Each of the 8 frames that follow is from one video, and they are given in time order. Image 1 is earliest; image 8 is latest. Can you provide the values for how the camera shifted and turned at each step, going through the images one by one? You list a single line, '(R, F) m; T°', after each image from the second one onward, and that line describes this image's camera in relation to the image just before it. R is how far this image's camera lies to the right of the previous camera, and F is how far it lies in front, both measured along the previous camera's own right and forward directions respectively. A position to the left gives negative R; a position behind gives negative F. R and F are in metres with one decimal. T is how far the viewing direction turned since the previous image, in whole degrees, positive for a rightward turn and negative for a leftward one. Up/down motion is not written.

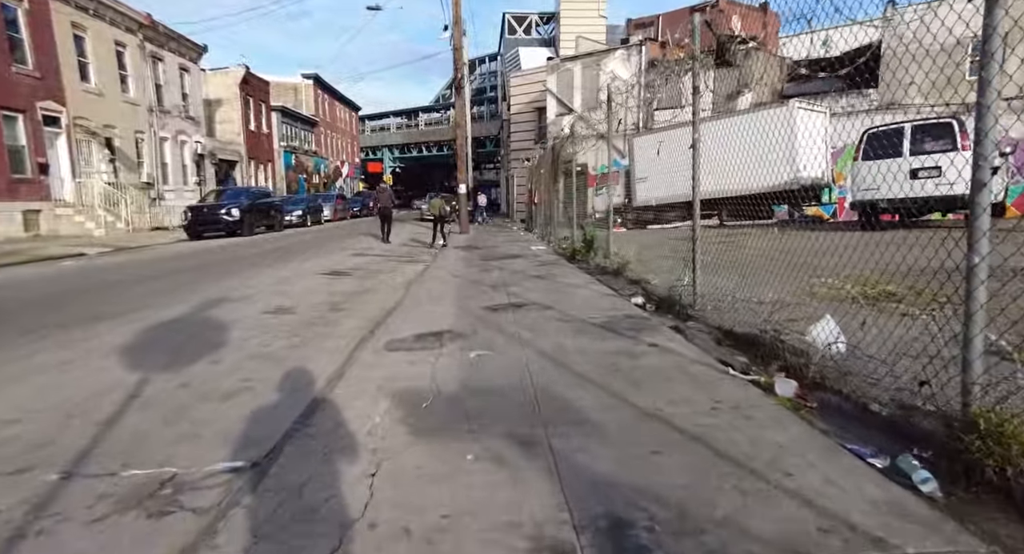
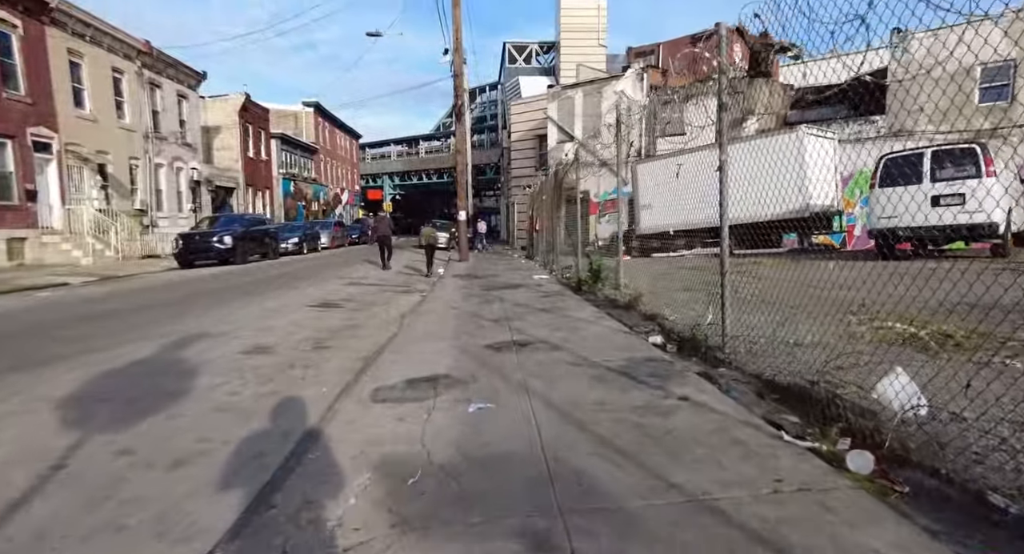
(0.0, +0.6) m; 0°
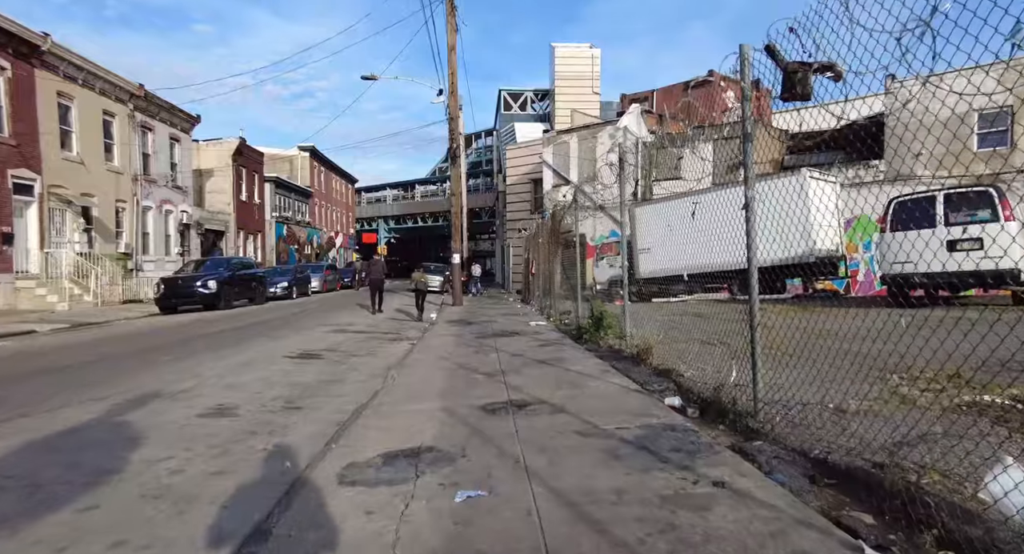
(0.0, +0.6) m; 0°
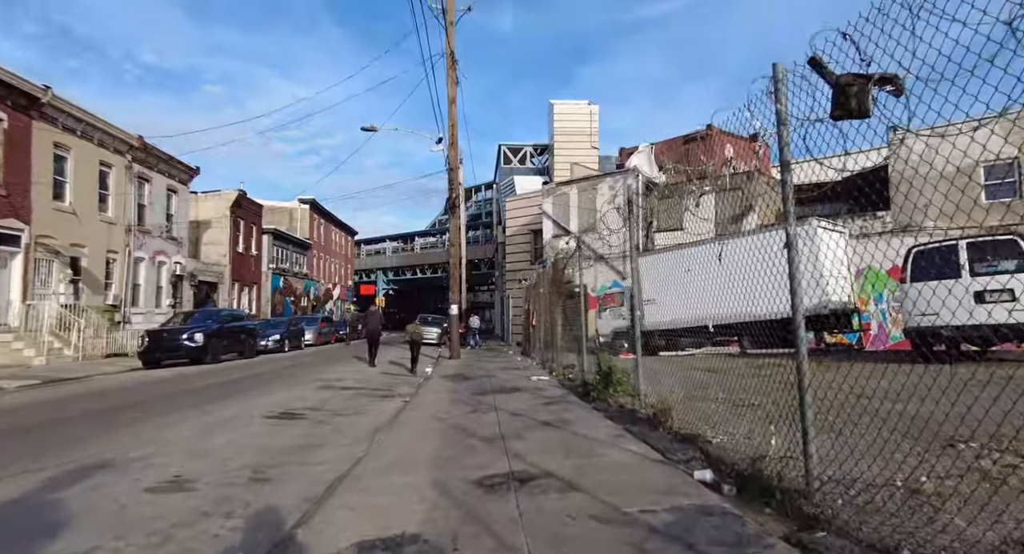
(0.0, +0.6) m; 0°
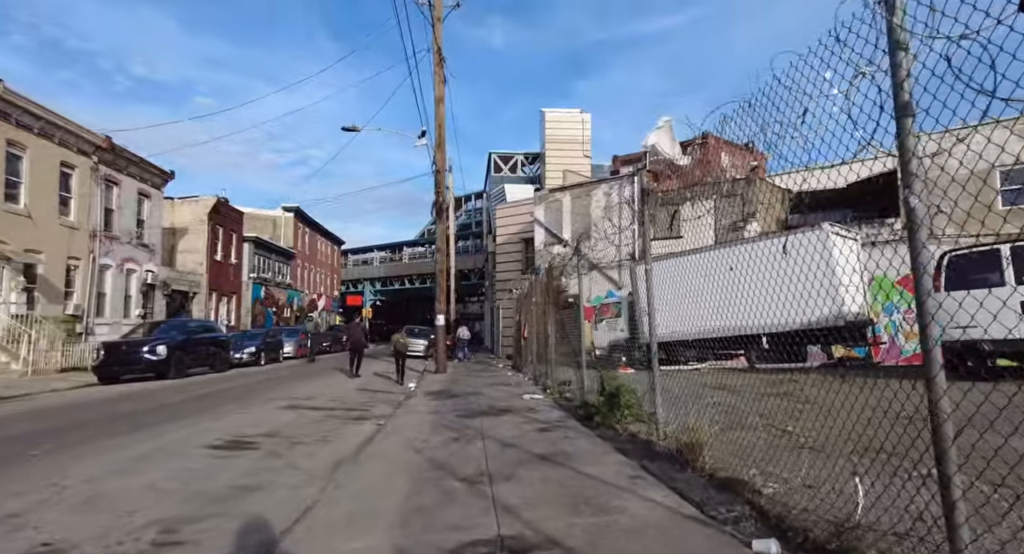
(0.0, +1.1) m; +1°
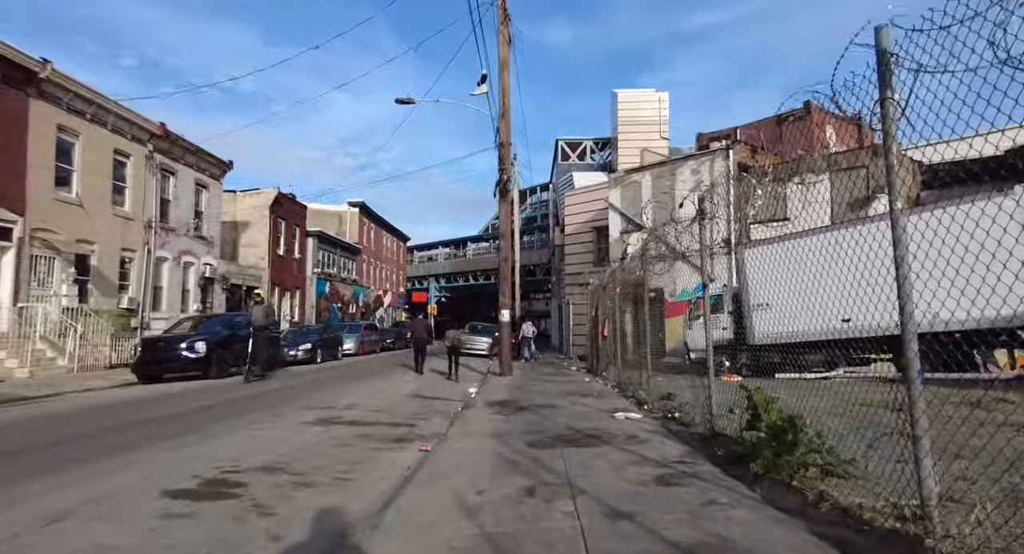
(-0.3, +2.2) m; -6°
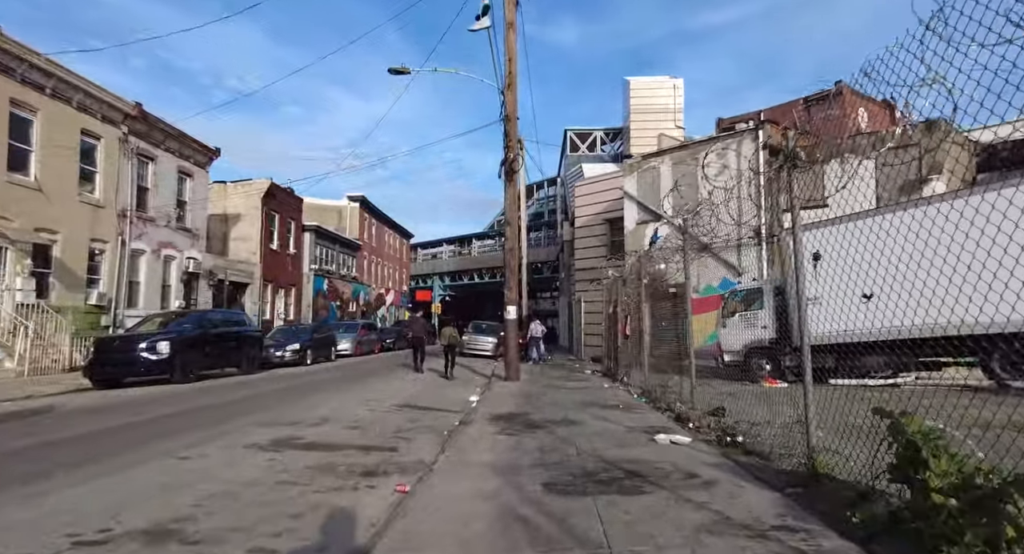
(0.0, +1.7) m; -1°
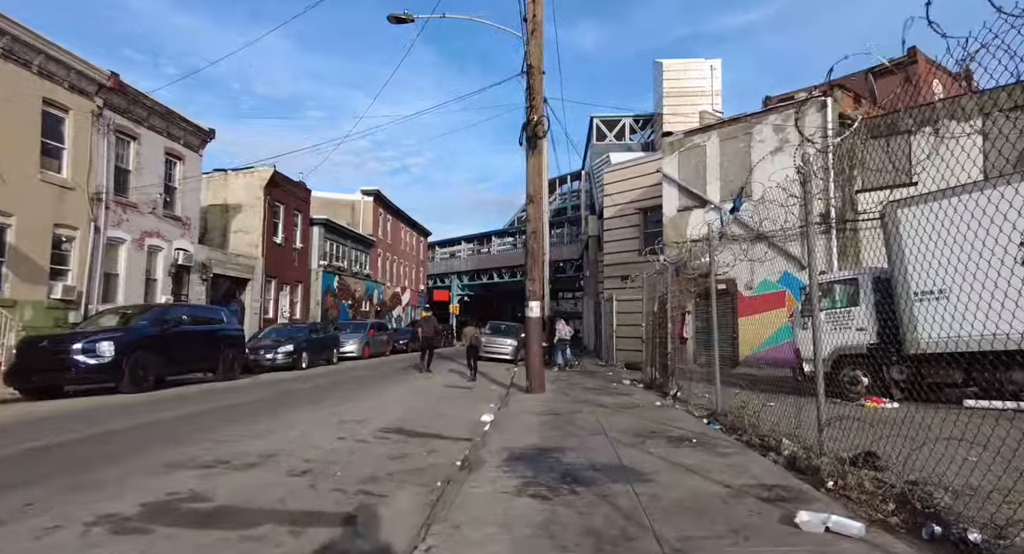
(-0.1, +2.4) m; -2°
